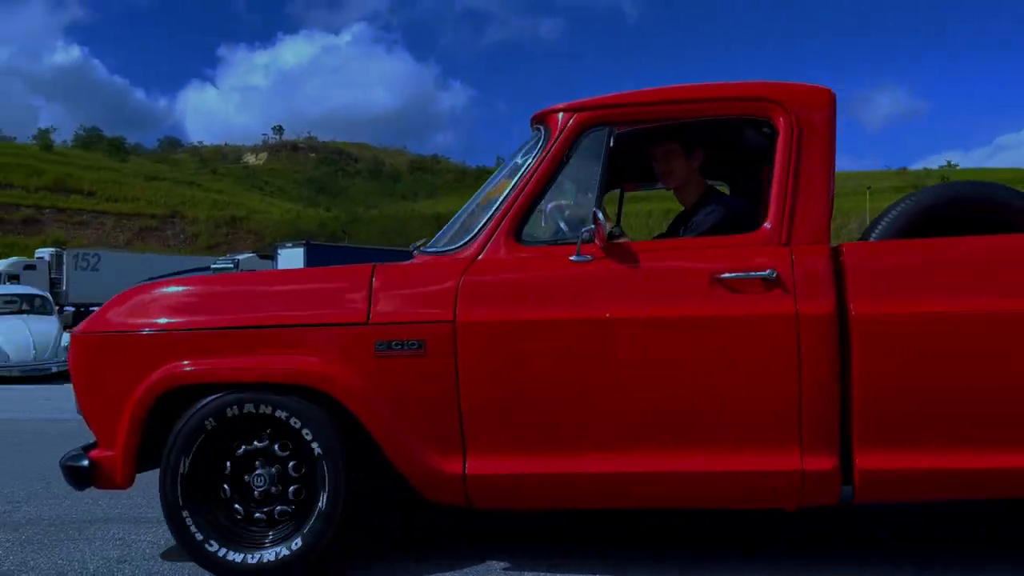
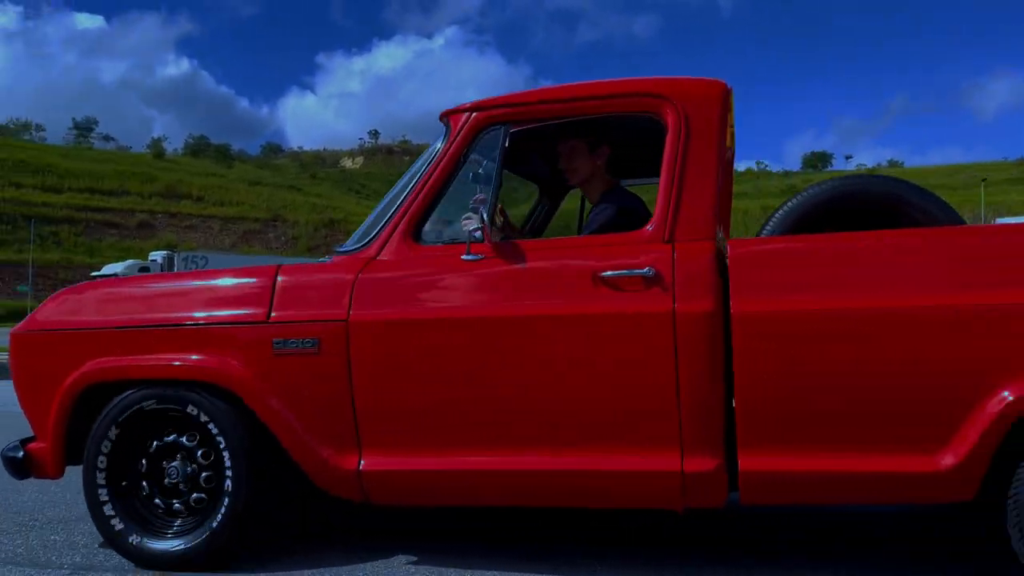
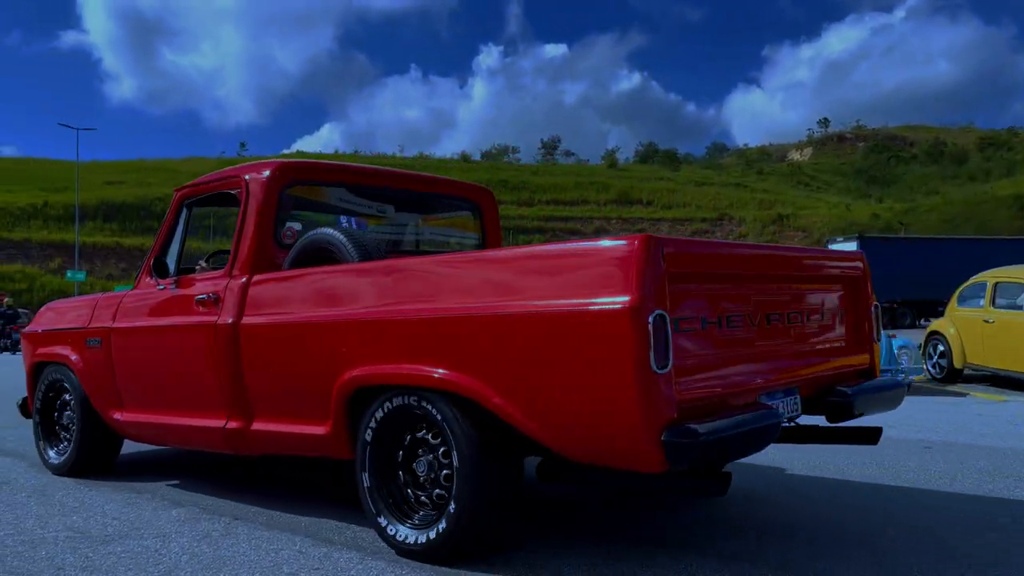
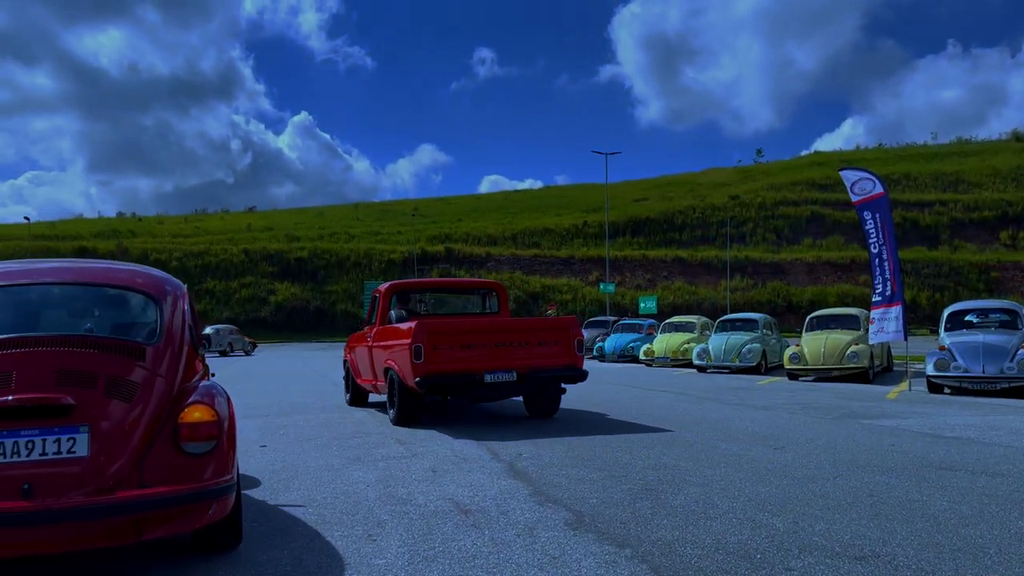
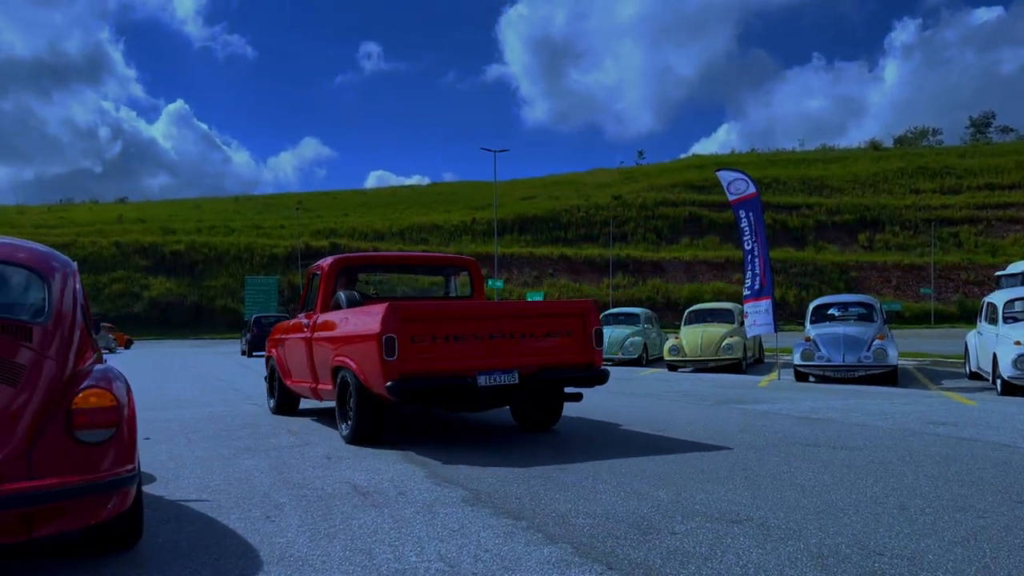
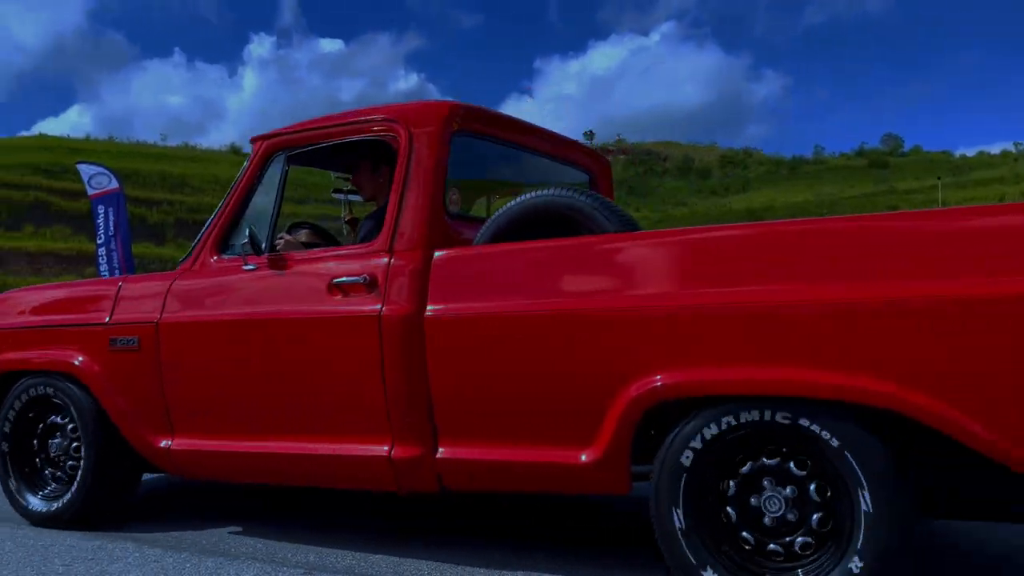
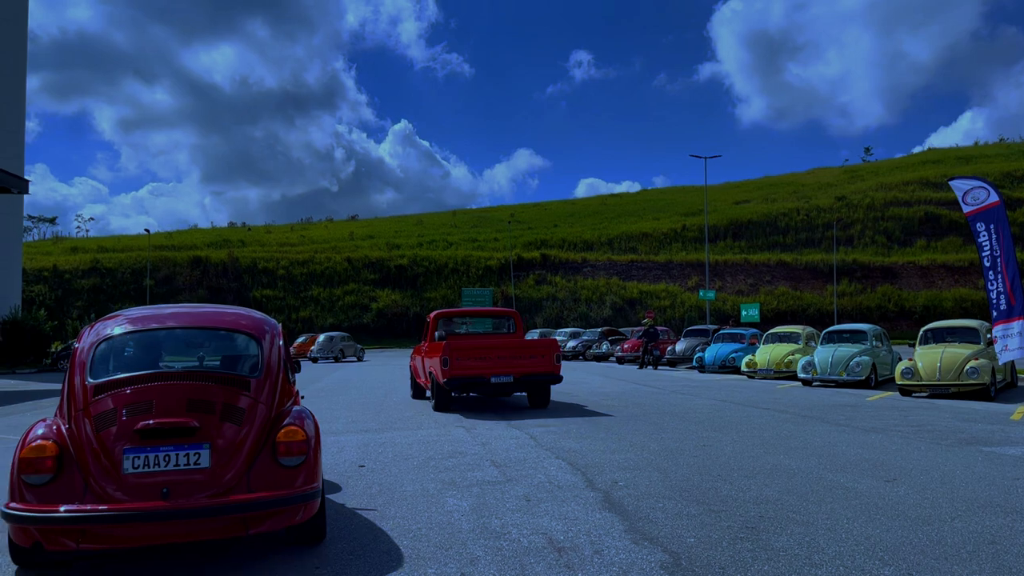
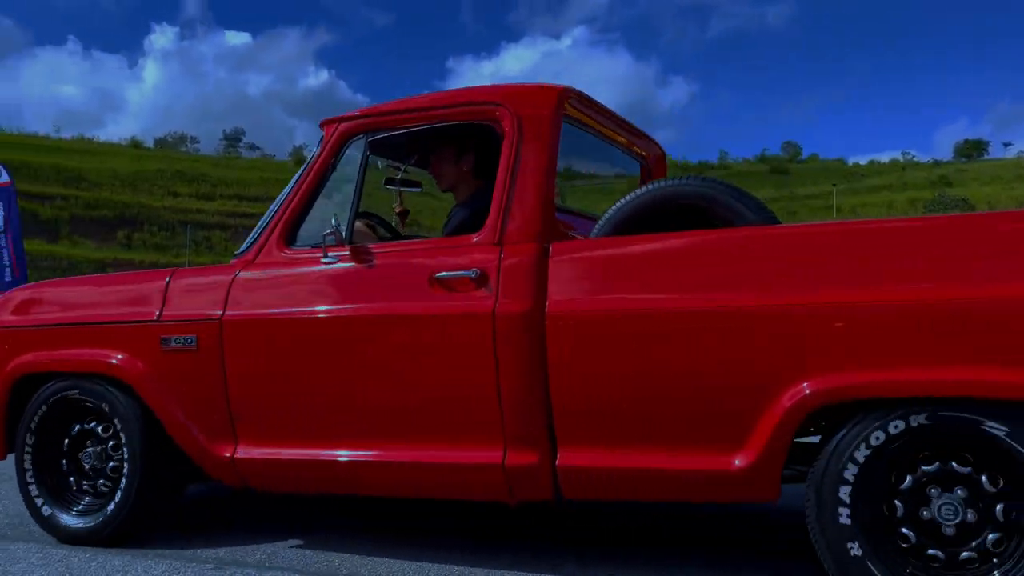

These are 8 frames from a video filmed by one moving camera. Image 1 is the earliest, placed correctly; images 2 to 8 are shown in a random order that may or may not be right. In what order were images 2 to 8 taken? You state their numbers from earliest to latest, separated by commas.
2, 8, 6, 3, 5, 4, 7
